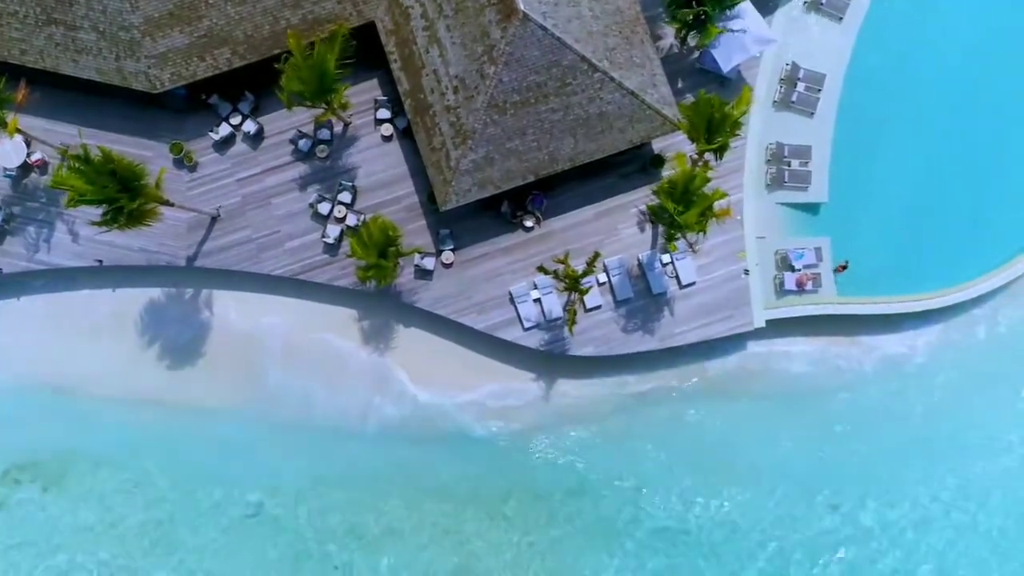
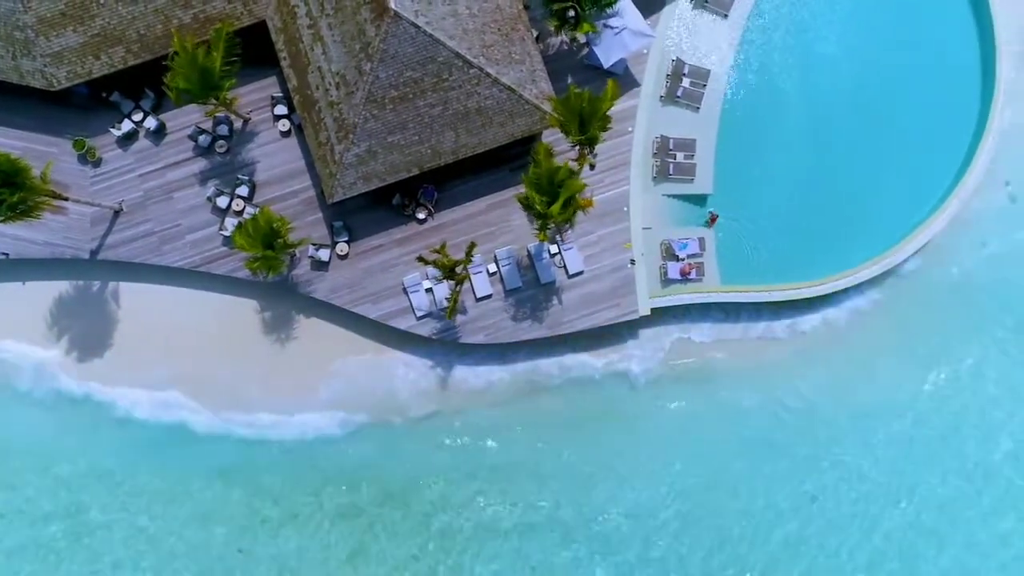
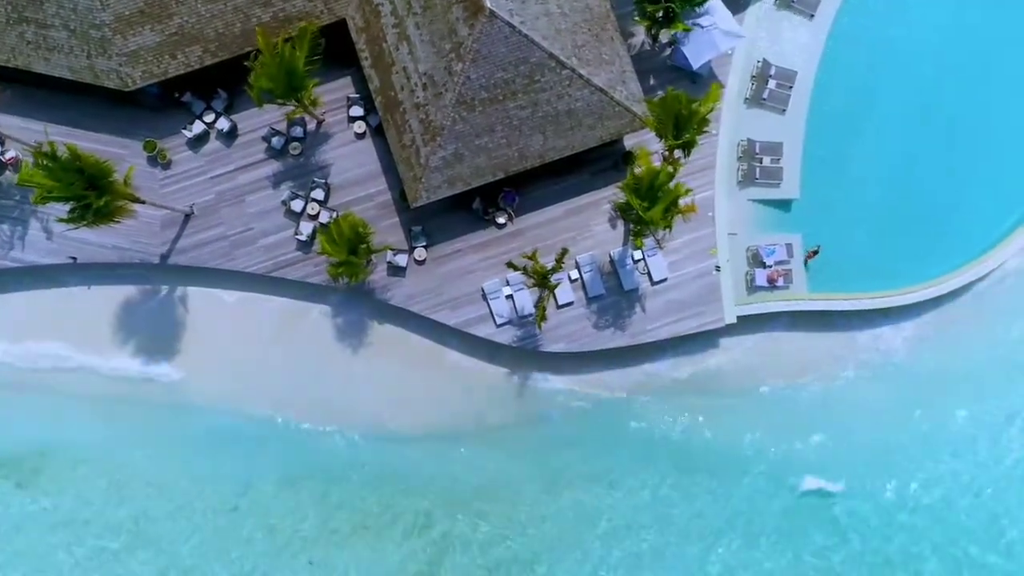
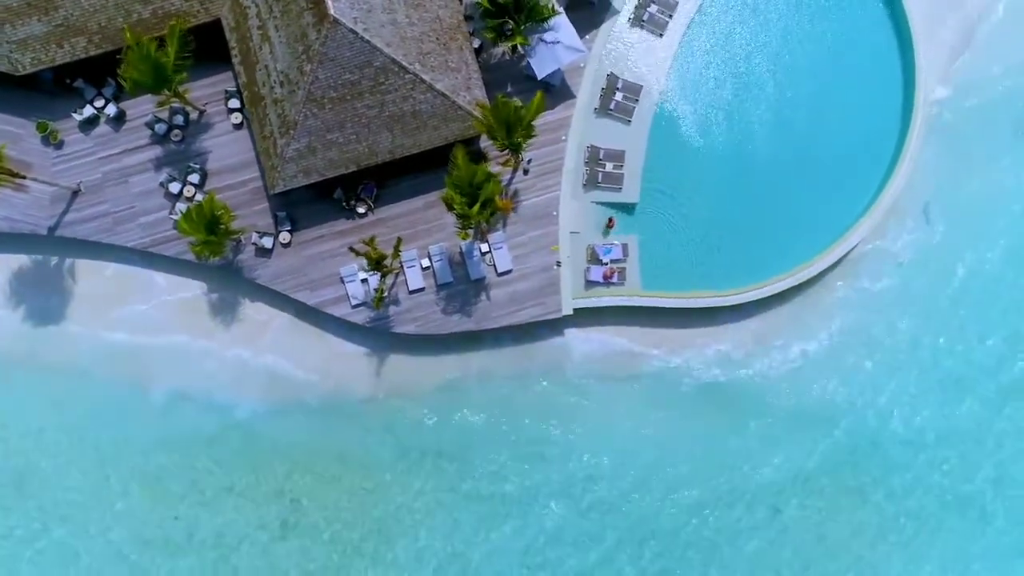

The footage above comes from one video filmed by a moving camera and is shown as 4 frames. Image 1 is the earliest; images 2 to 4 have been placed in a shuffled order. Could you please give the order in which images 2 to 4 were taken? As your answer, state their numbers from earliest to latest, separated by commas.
3, 2, 4
